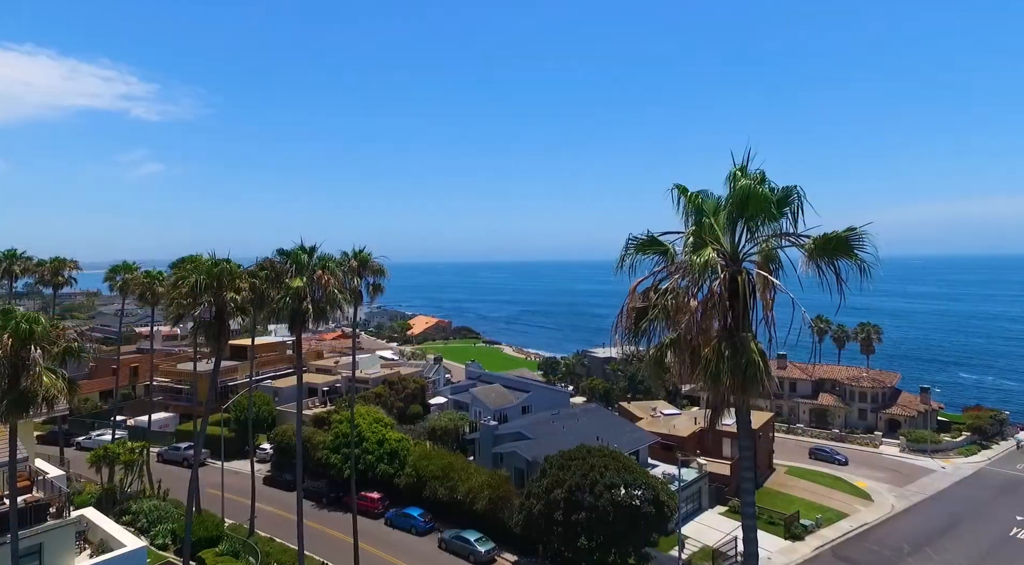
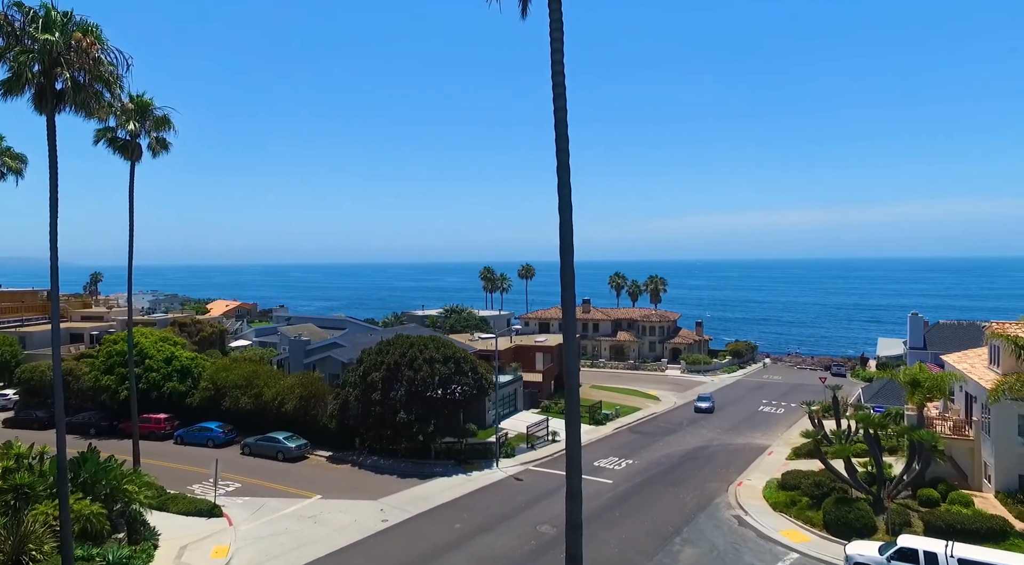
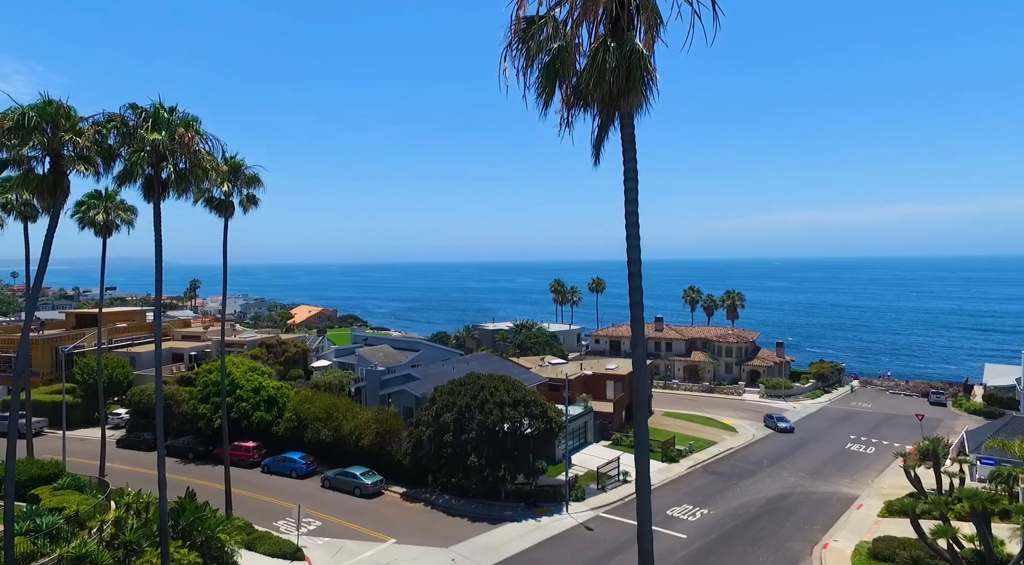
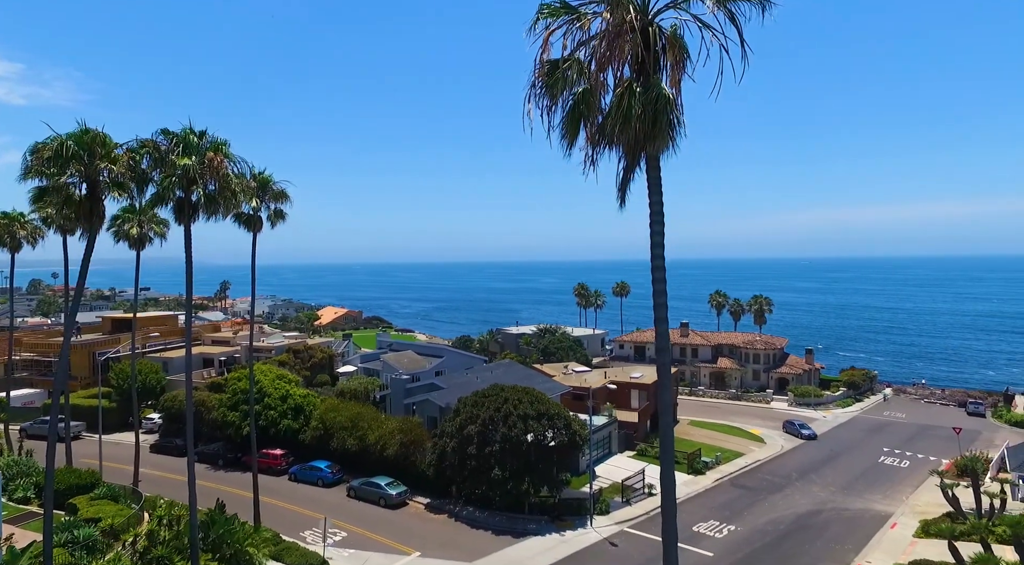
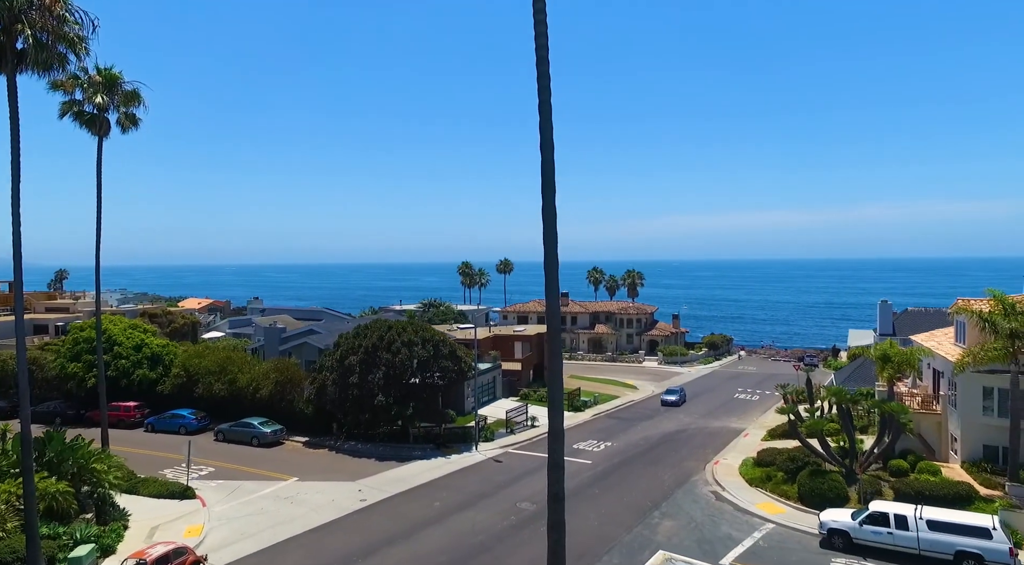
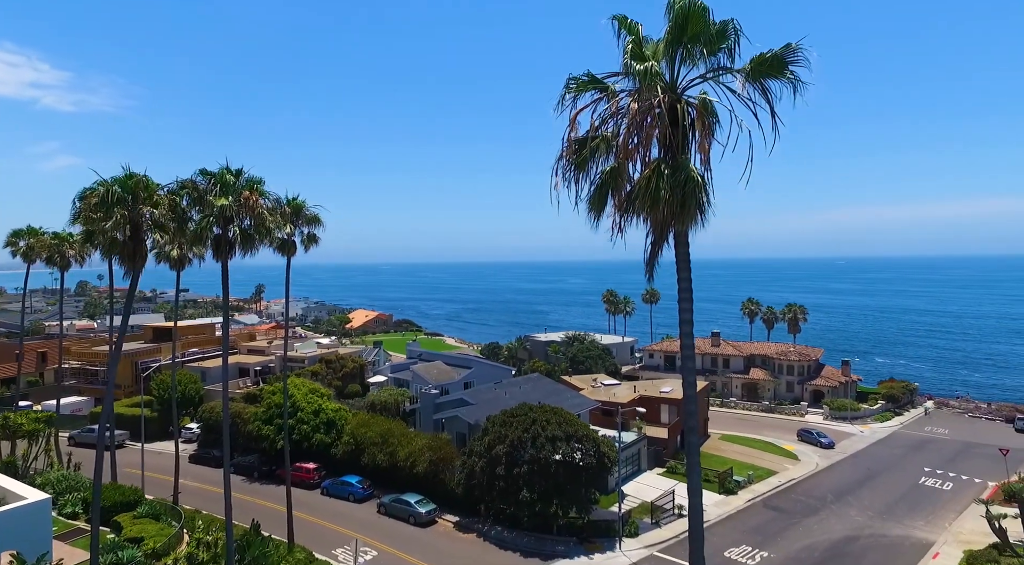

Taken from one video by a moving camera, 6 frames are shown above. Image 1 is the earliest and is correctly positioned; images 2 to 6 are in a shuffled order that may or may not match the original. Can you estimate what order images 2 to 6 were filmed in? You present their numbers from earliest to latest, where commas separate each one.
6, 4, 3, 2, 5
